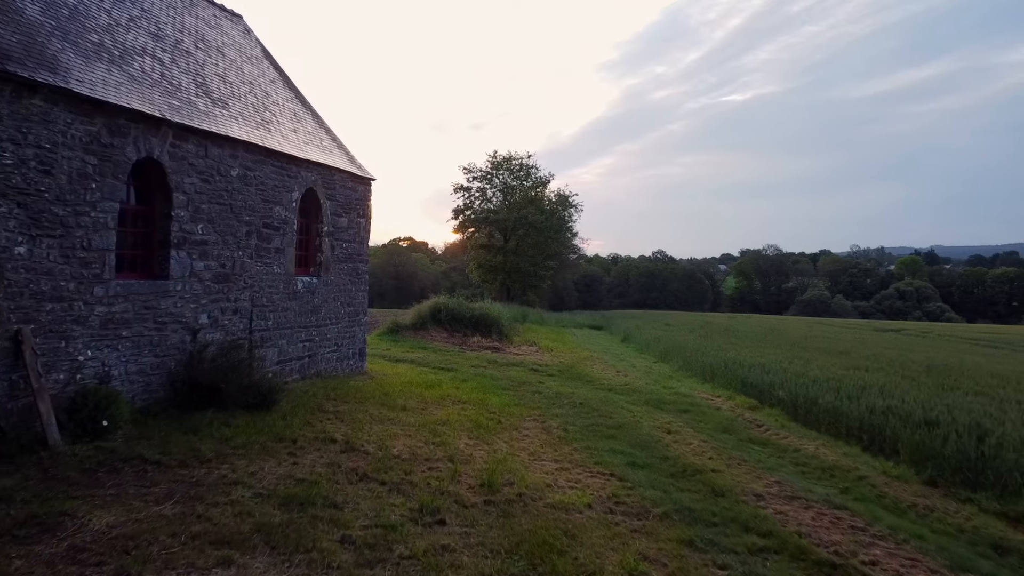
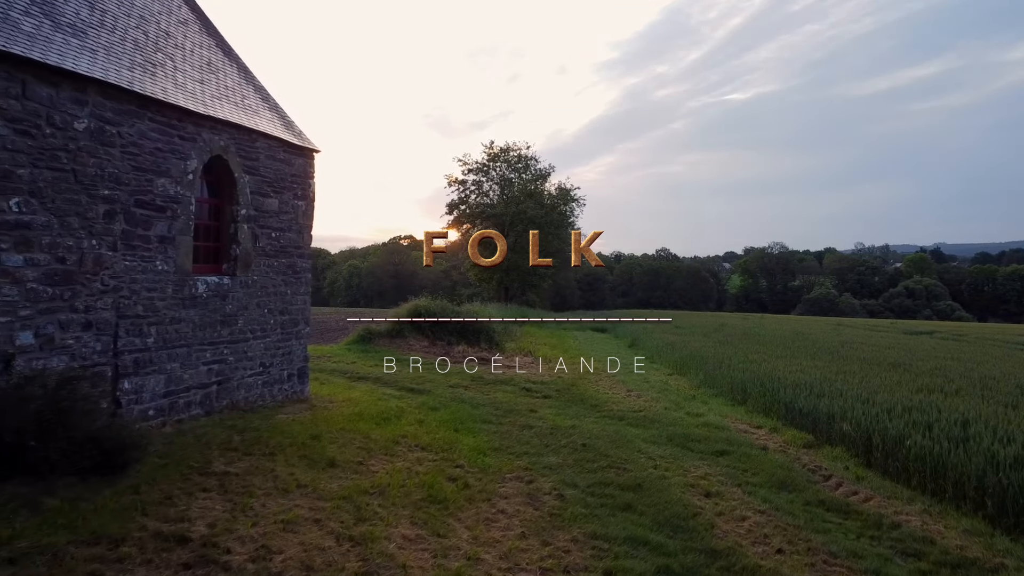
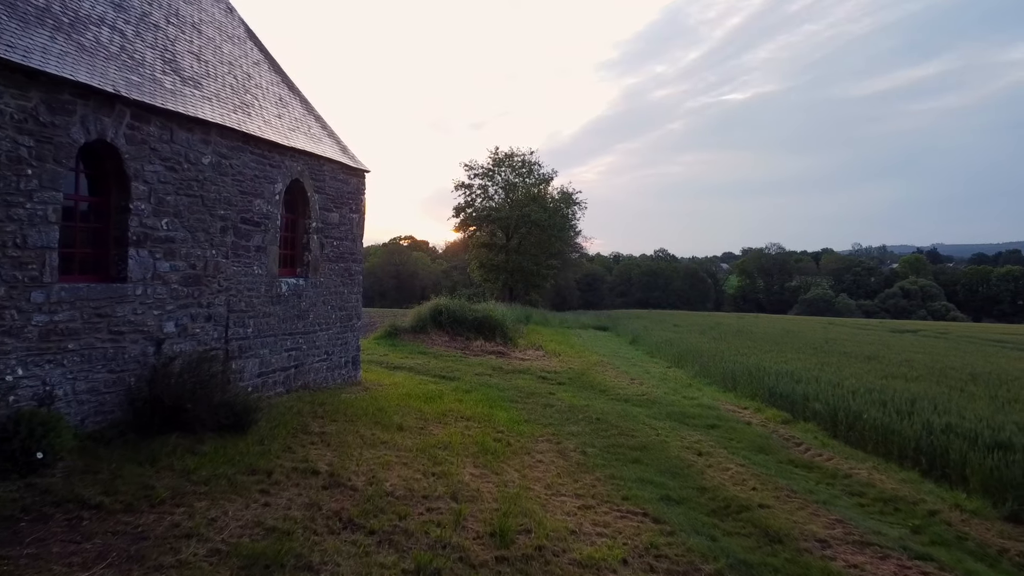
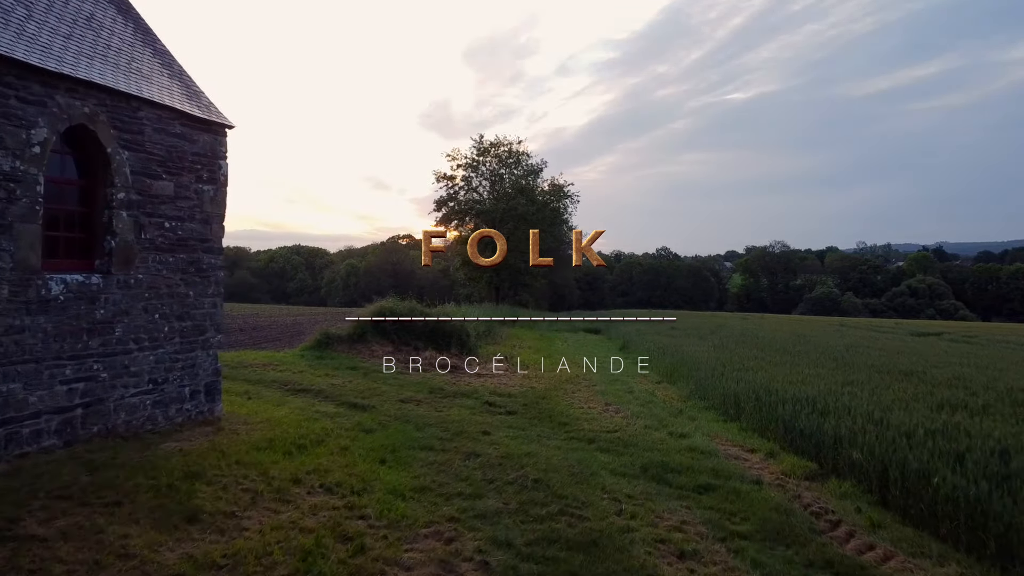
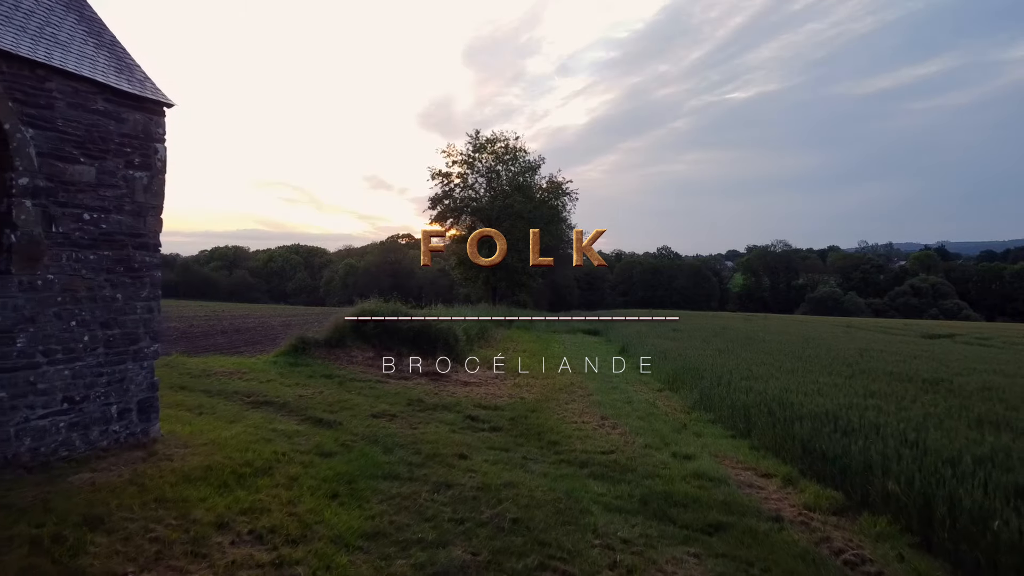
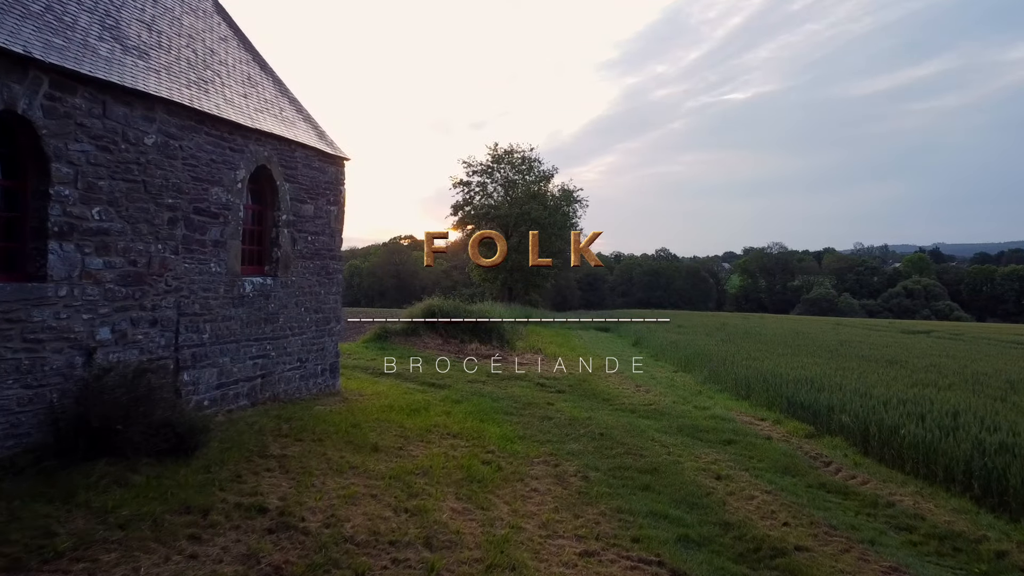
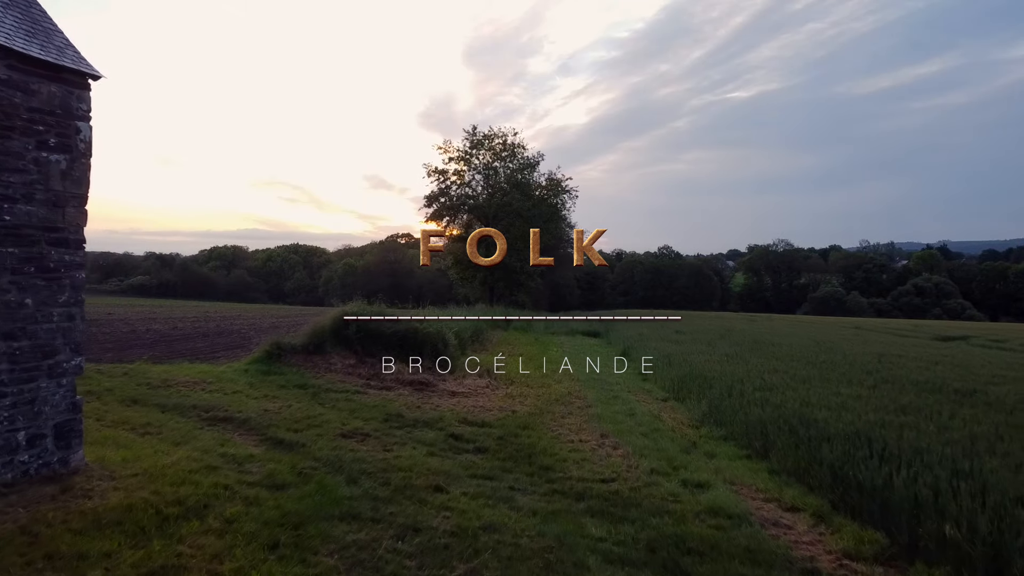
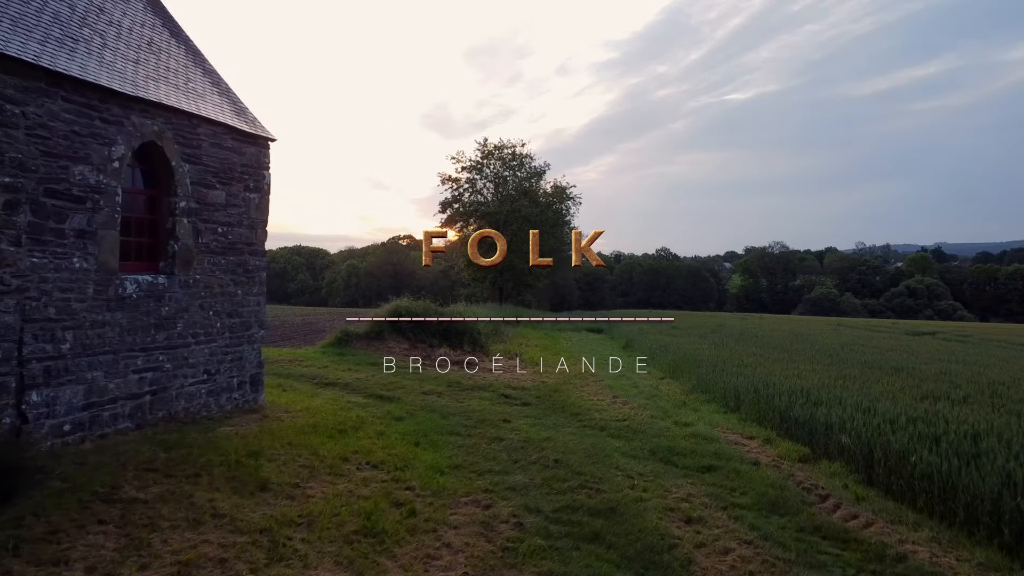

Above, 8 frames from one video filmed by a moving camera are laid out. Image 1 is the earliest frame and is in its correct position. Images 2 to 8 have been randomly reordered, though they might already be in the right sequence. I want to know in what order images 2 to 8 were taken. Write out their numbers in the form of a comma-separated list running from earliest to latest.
3, 6, 2, 8, 4, 5, 7
